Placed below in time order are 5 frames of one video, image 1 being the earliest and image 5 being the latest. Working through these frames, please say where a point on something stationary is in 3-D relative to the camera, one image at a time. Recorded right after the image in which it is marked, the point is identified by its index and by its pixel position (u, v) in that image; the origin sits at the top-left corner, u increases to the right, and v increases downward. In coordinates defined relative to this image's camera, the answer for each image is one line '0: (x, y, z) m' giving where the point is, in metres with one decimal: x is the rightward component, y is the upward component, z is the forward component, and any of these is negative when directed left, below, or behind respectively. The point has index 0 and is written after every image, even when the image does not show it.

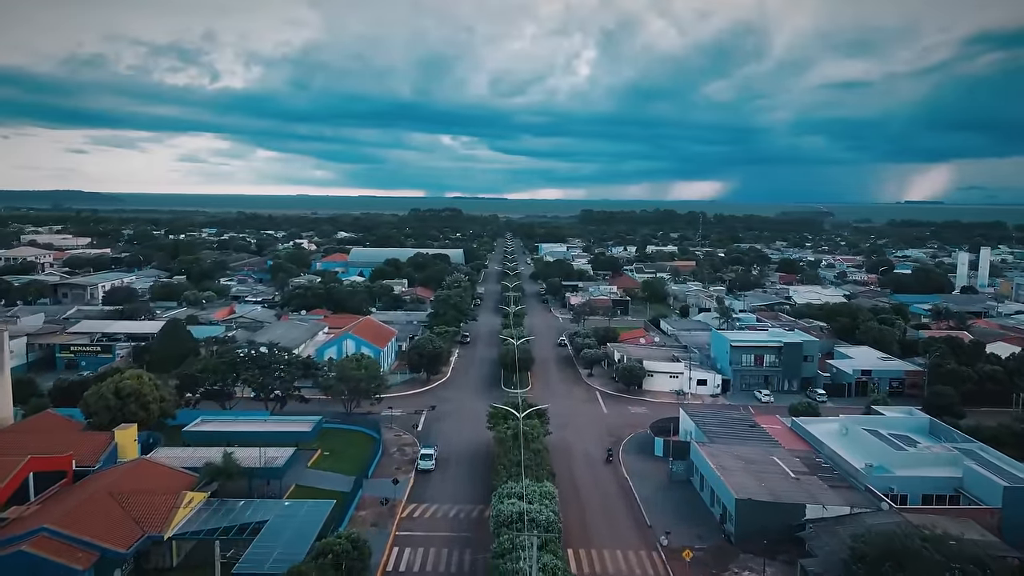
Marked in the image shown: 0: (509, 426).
0: (-0.1, -4.1, +19.8) m
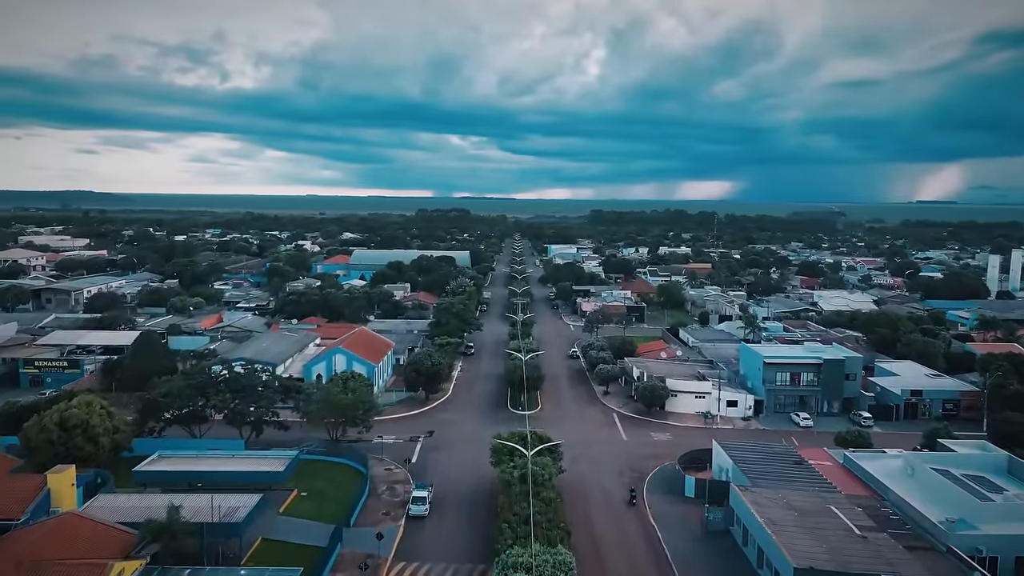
0: (+0.1, -4.4, +16.9) m
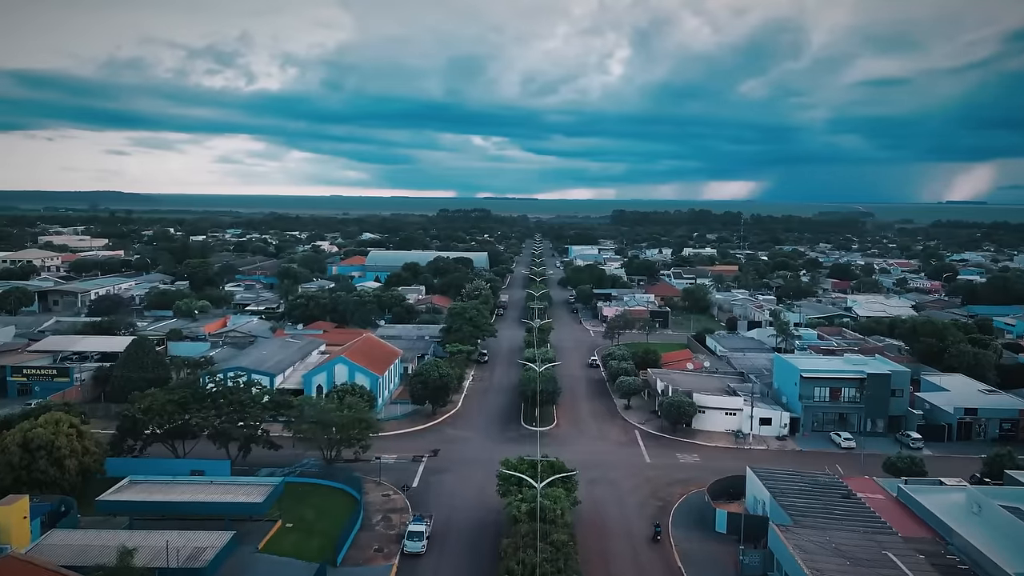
0: (+0.3, -4.6, +14.9) m
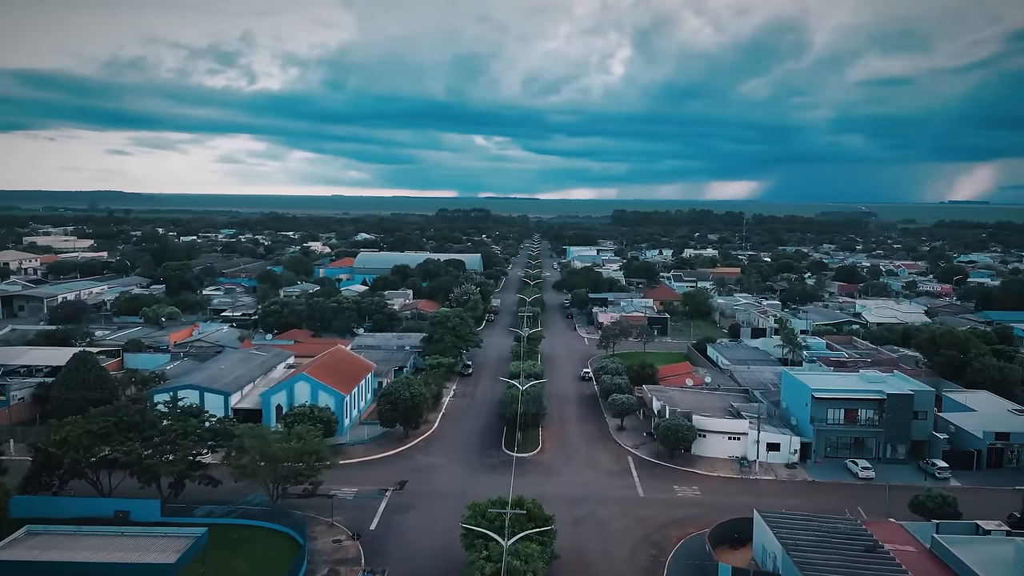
0: (-0.4, -5.0, +12.5) m
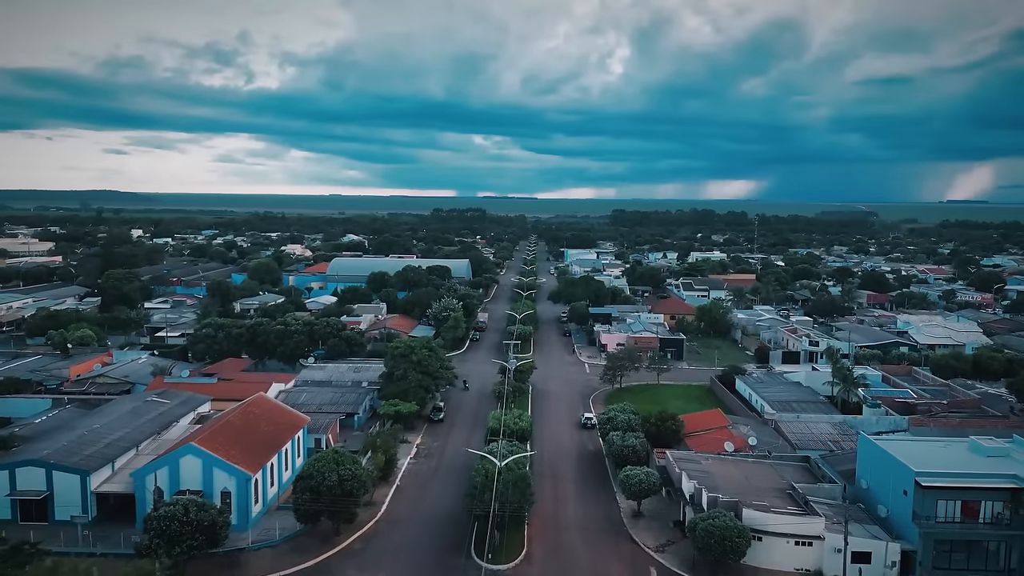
0: (-1.0, -5.8, +5.8) m
